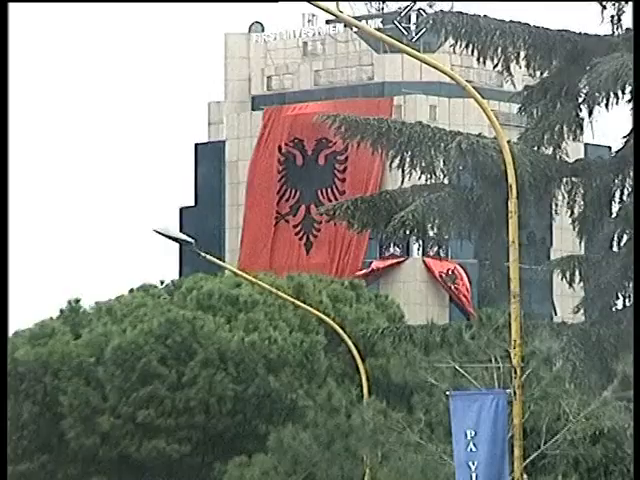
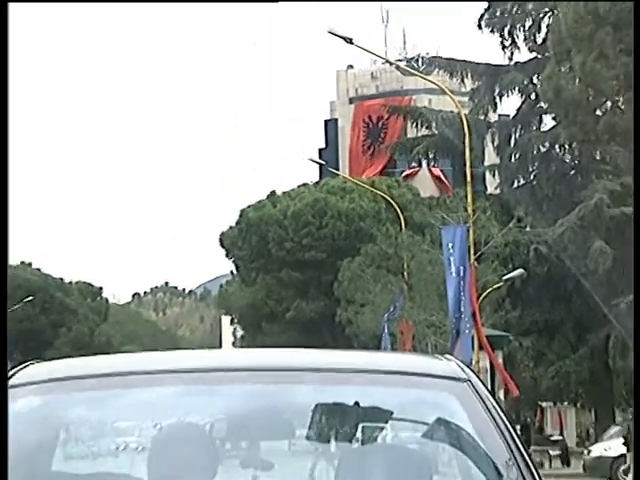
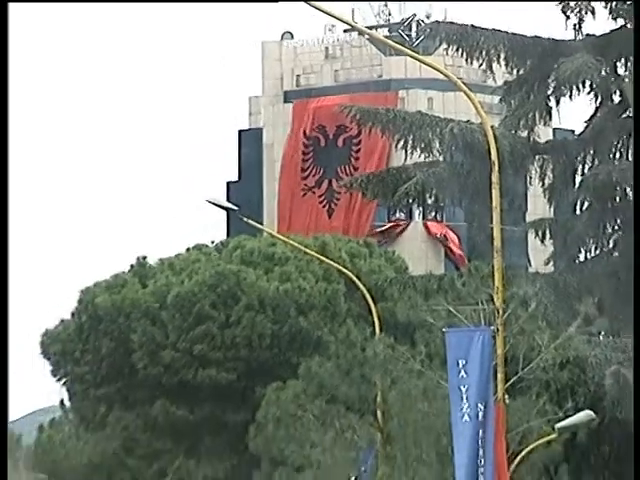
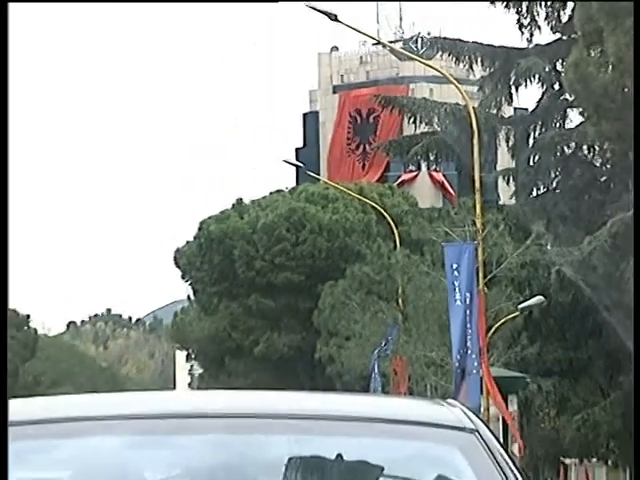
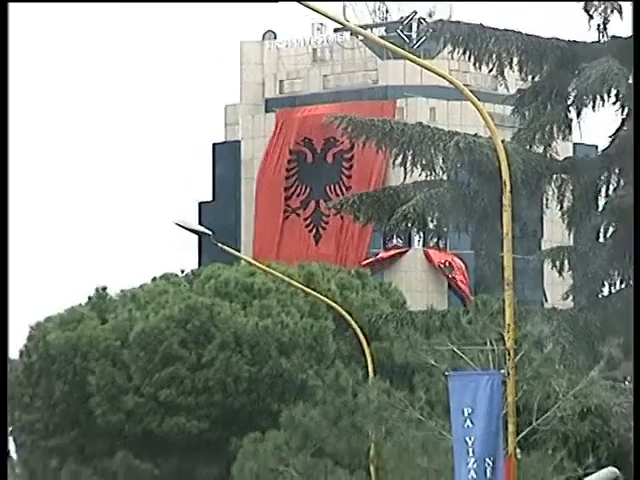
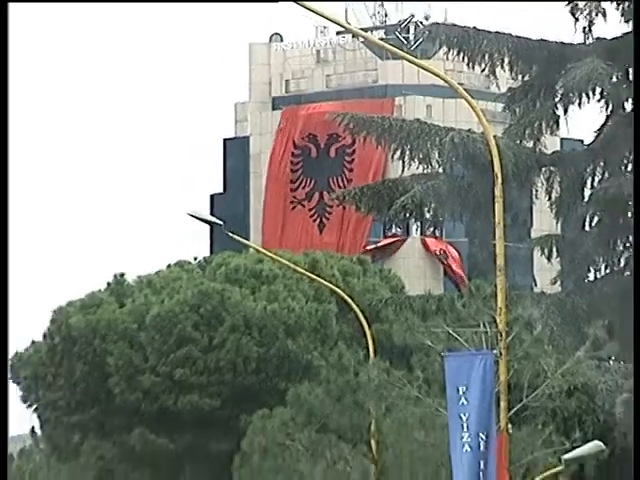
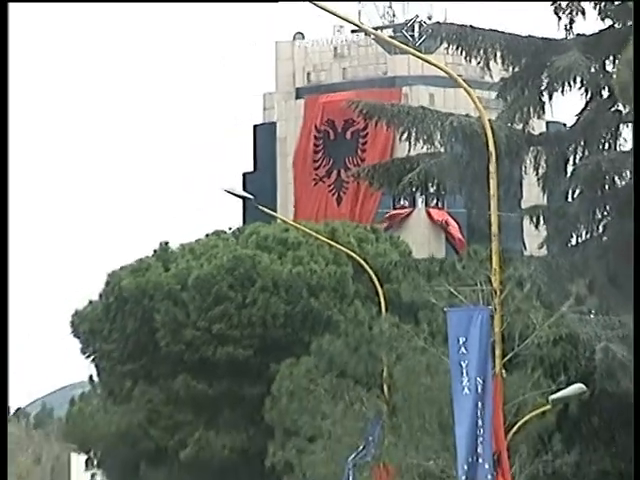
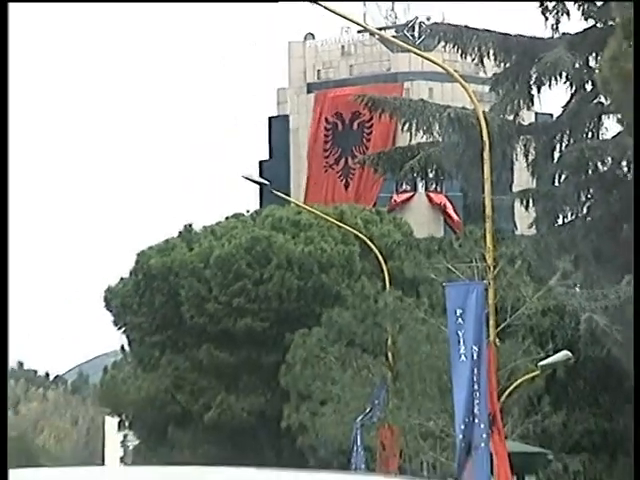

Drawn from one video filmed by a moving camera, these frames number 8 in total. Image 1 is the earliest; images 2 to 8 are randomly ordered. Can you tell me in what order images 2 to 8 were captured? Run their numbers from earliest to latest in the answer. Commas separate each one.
5, 6, 3, 7, 8, 4, 2
